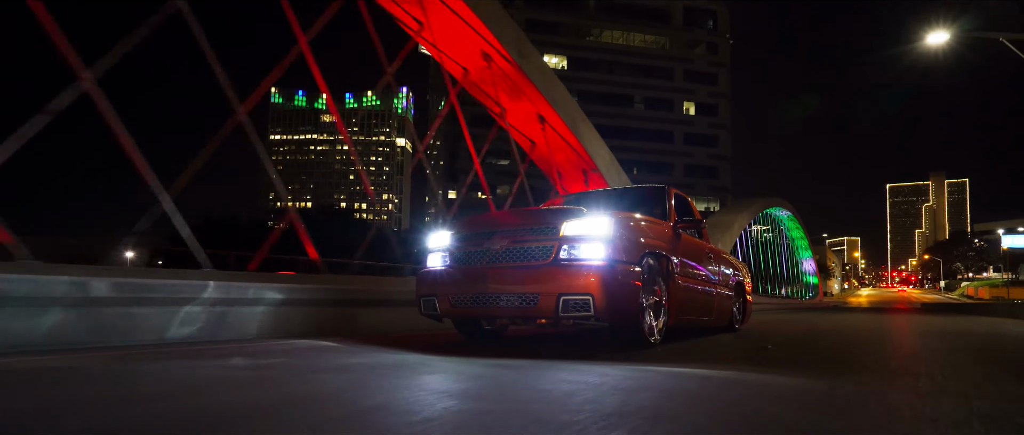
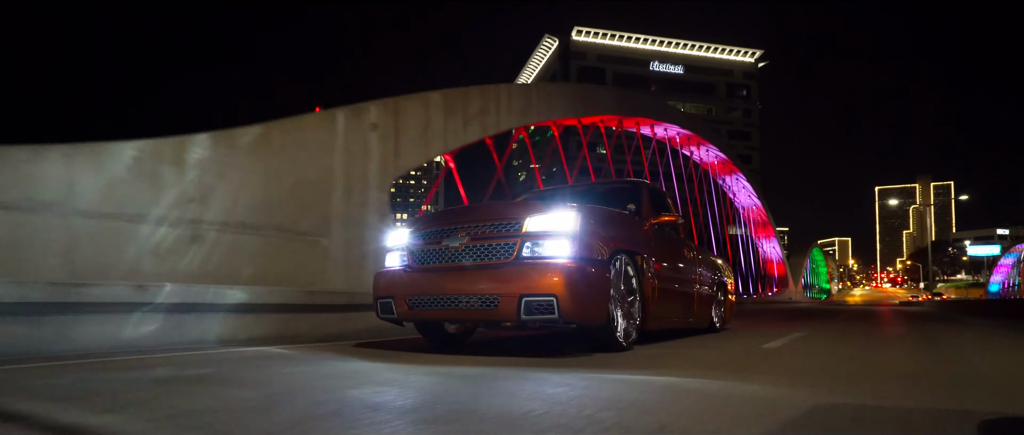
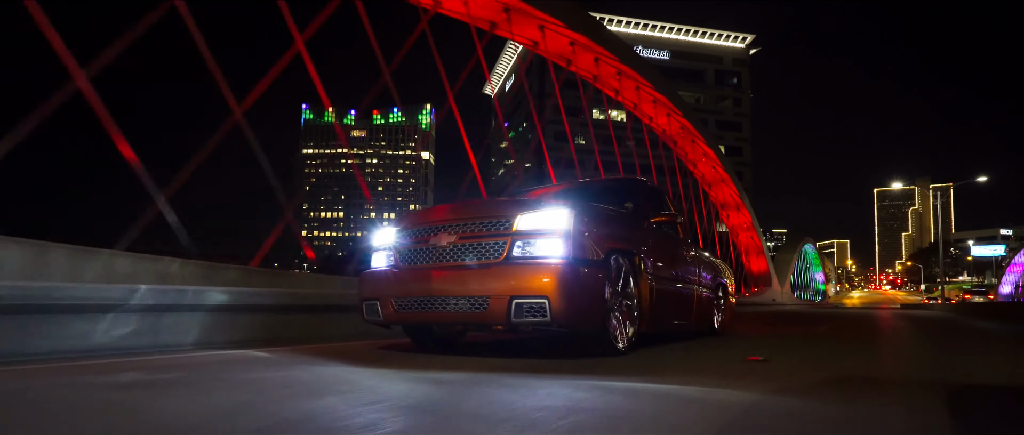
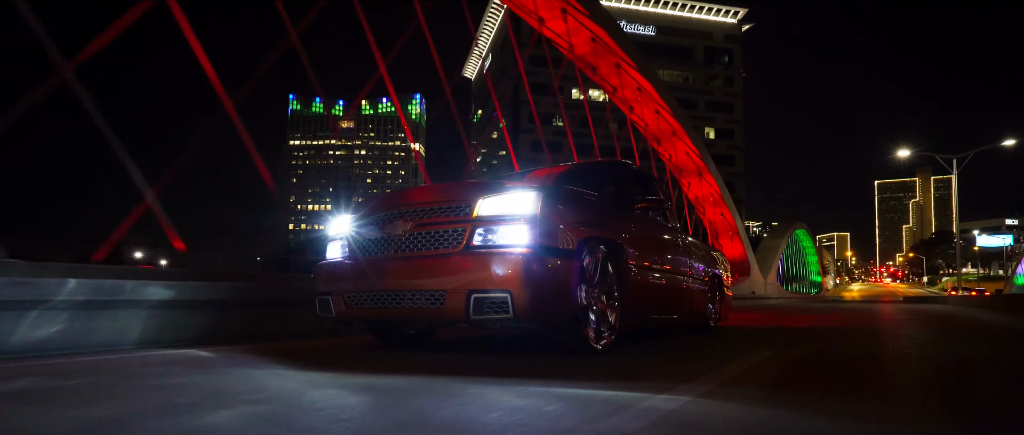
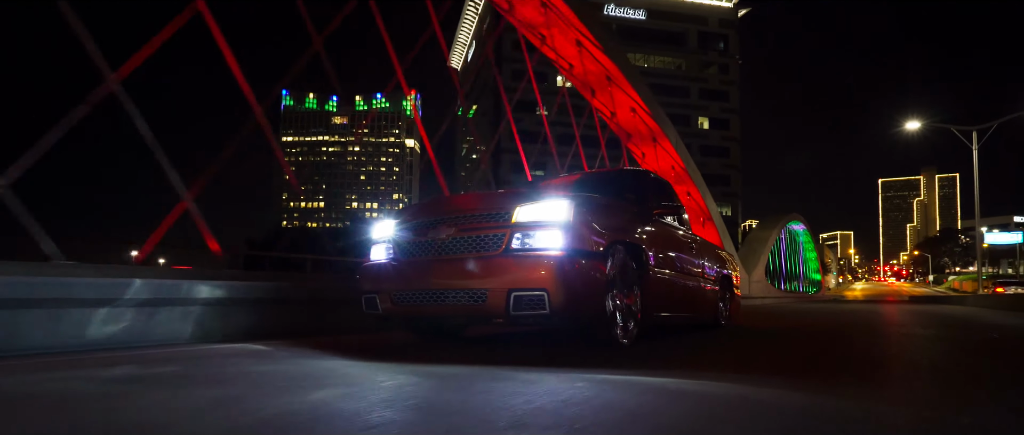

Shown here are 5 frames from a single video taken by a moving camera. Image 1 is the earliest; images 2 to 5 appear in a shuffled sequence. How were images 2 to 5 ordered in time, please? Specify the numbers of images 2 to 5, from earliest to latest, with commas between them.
5, 4, 3, 2
